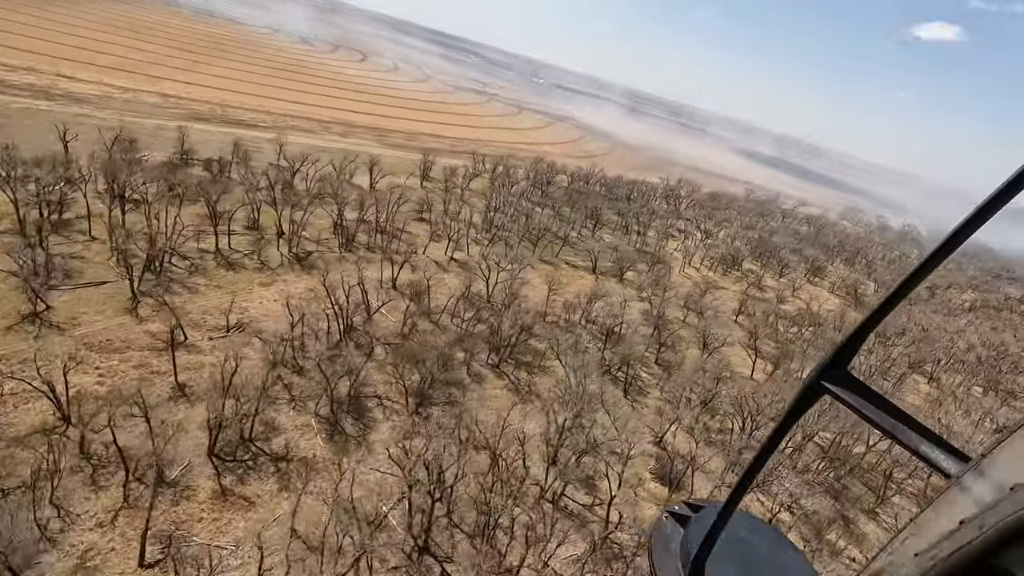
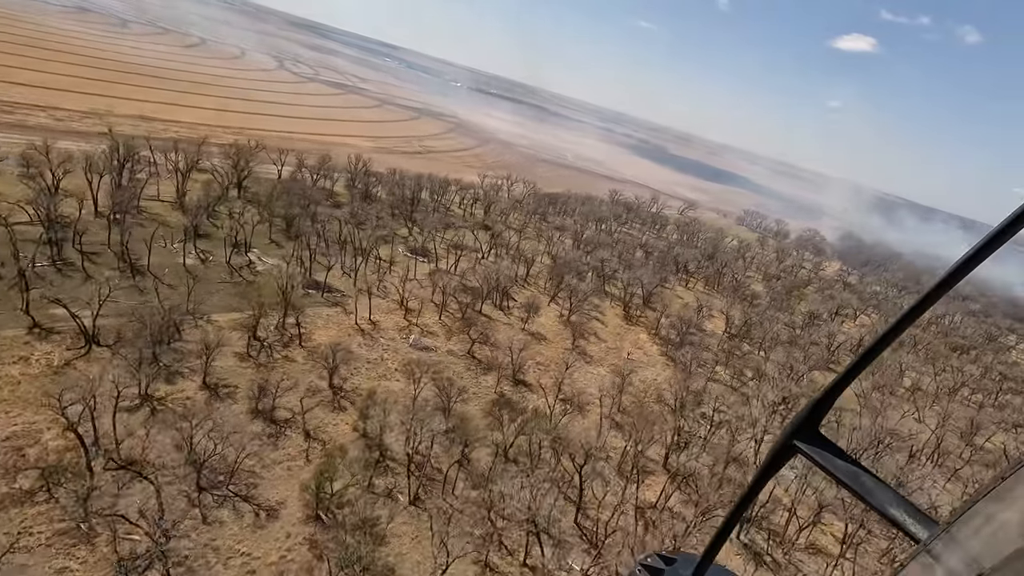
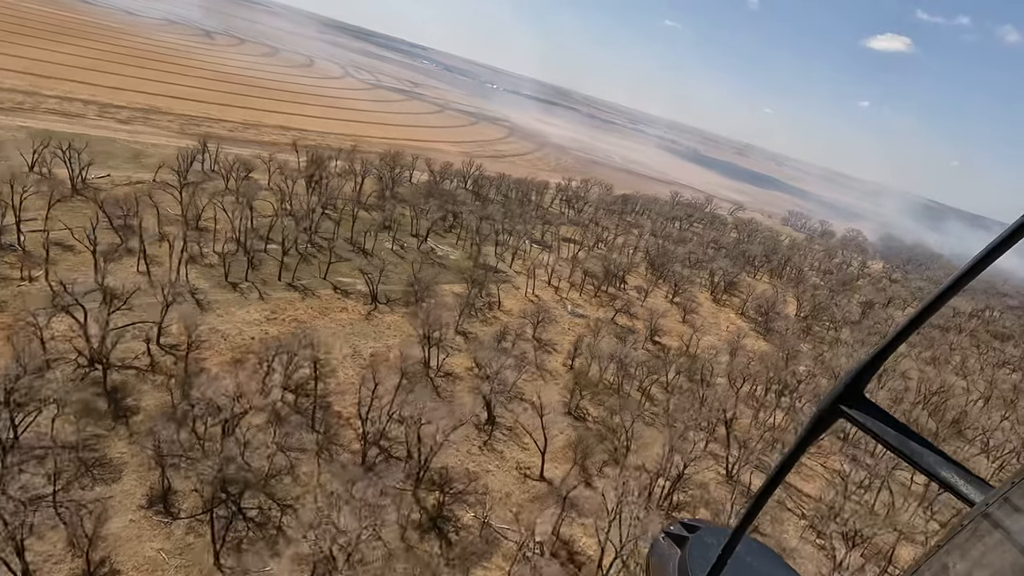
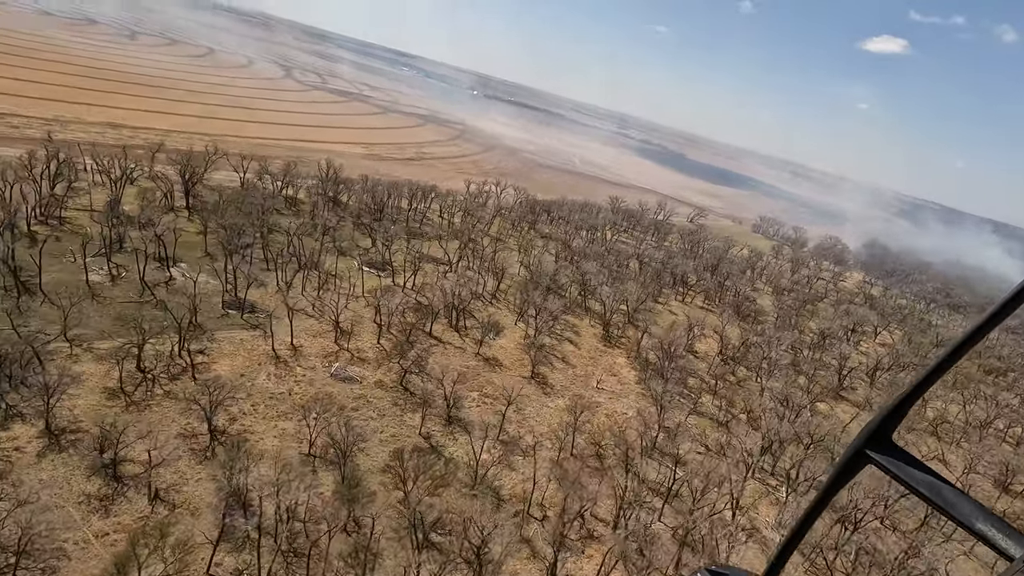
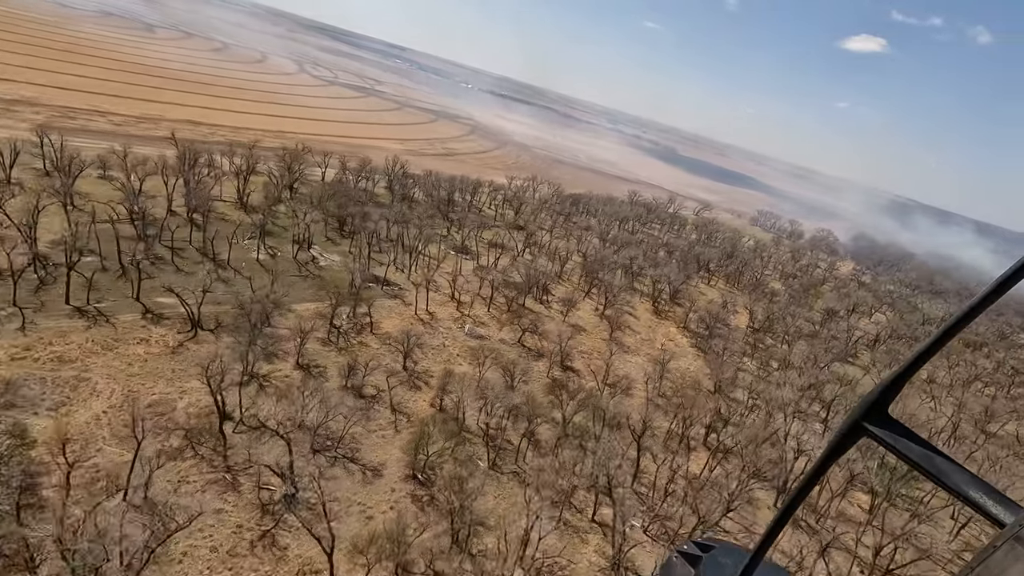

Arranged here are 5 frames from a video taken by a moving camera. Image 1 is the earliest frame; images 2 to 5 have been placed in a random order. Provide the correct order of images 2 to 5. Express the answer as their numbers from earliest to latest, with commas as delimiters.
3, 5, 2, 4
